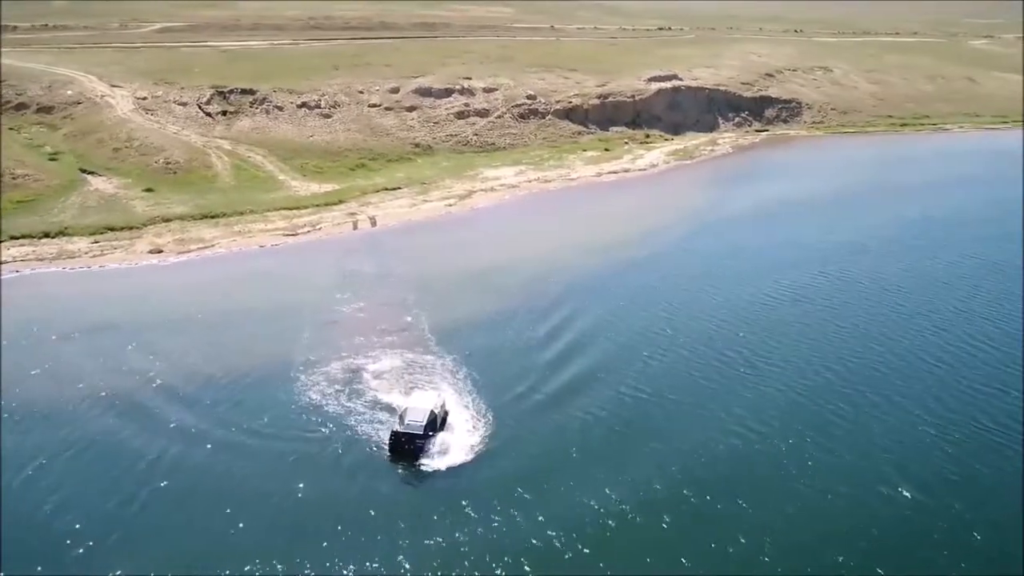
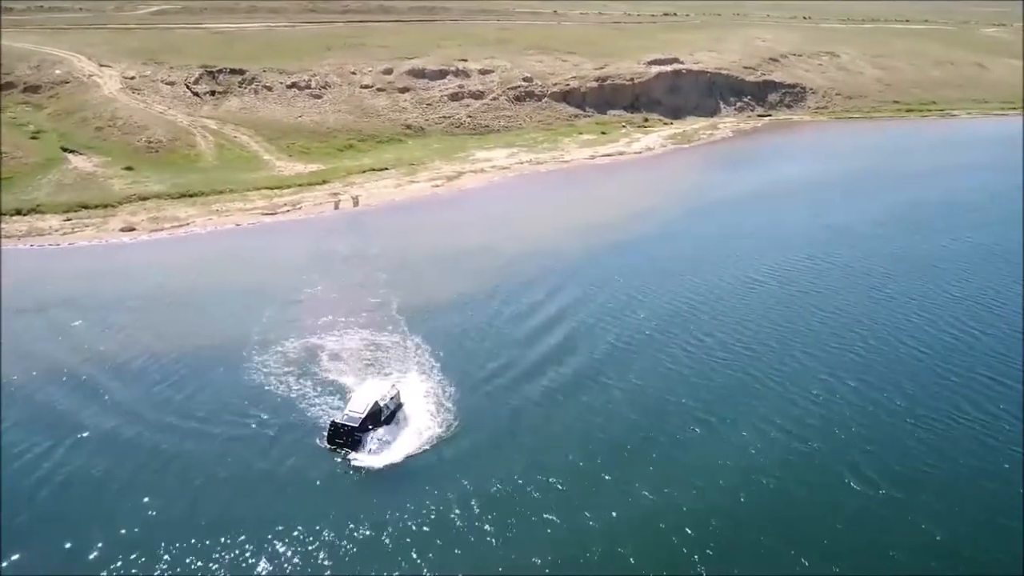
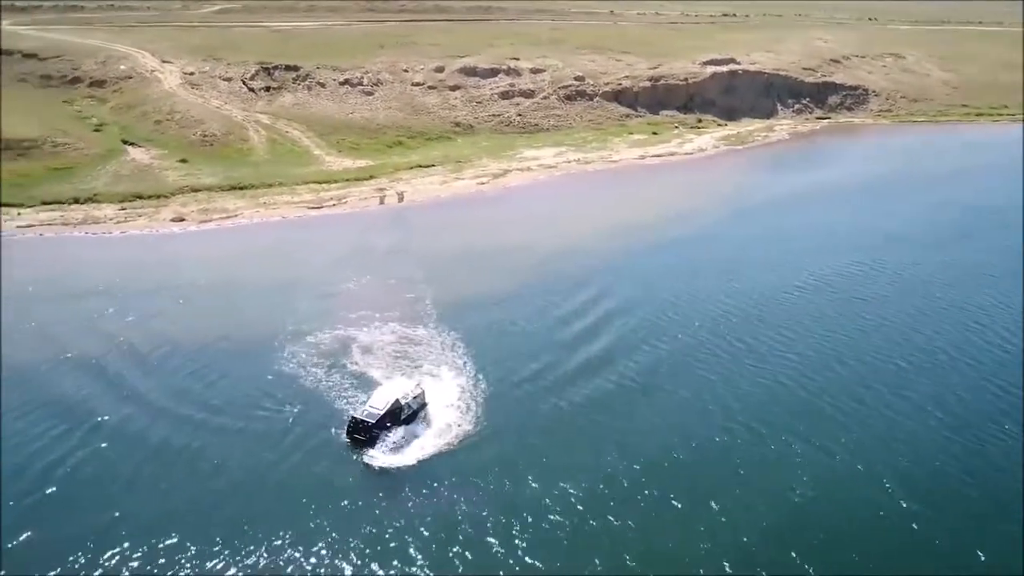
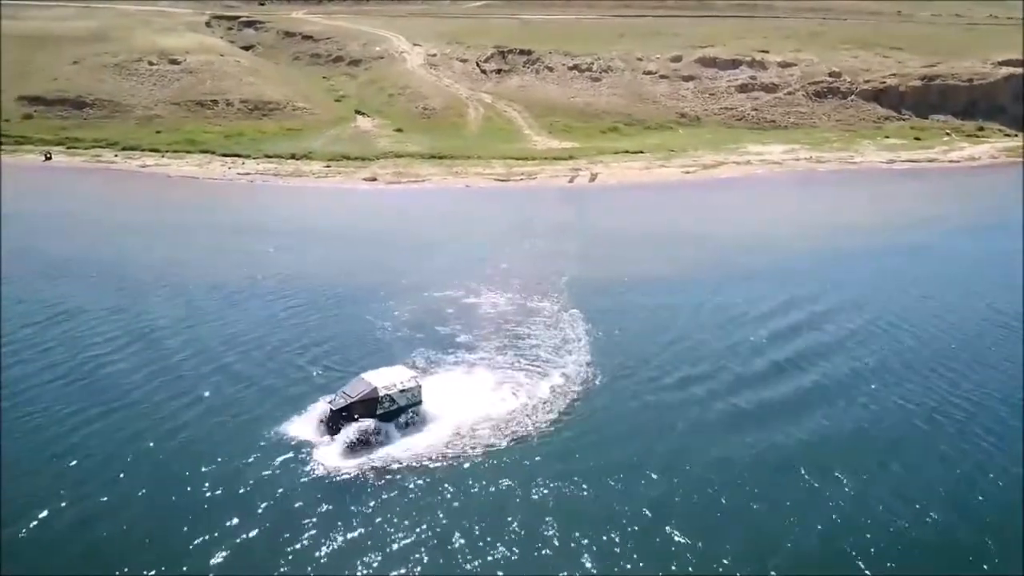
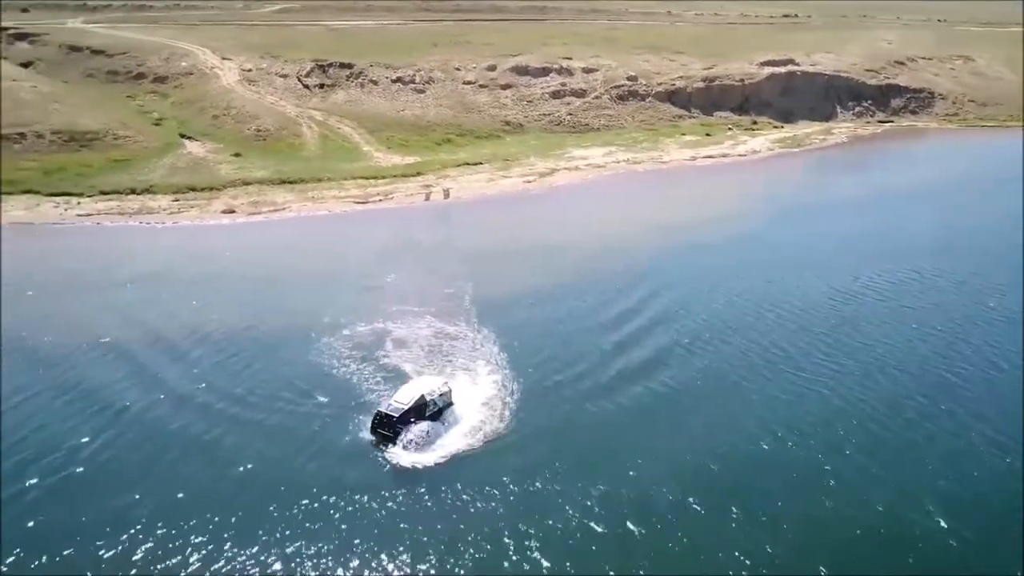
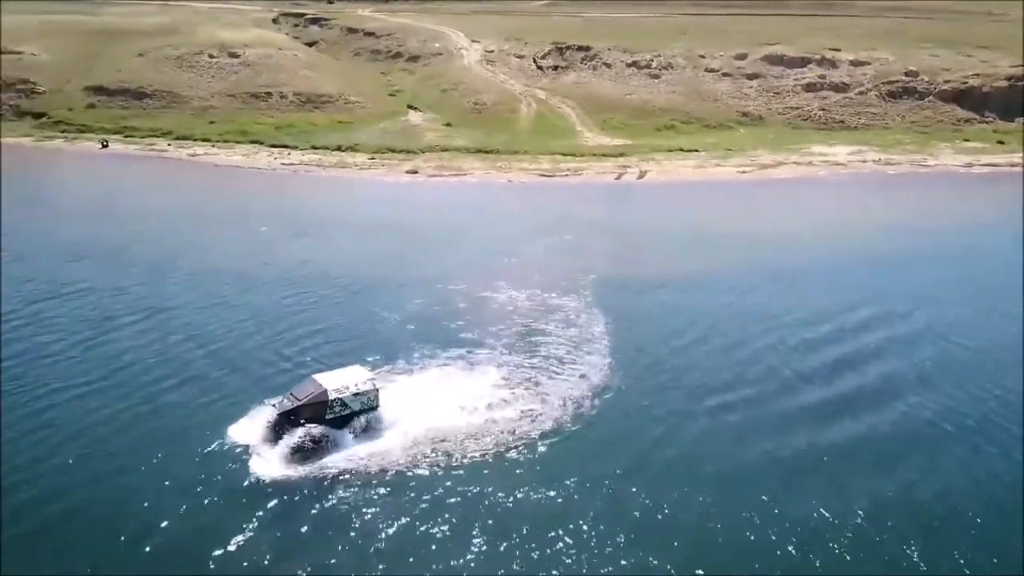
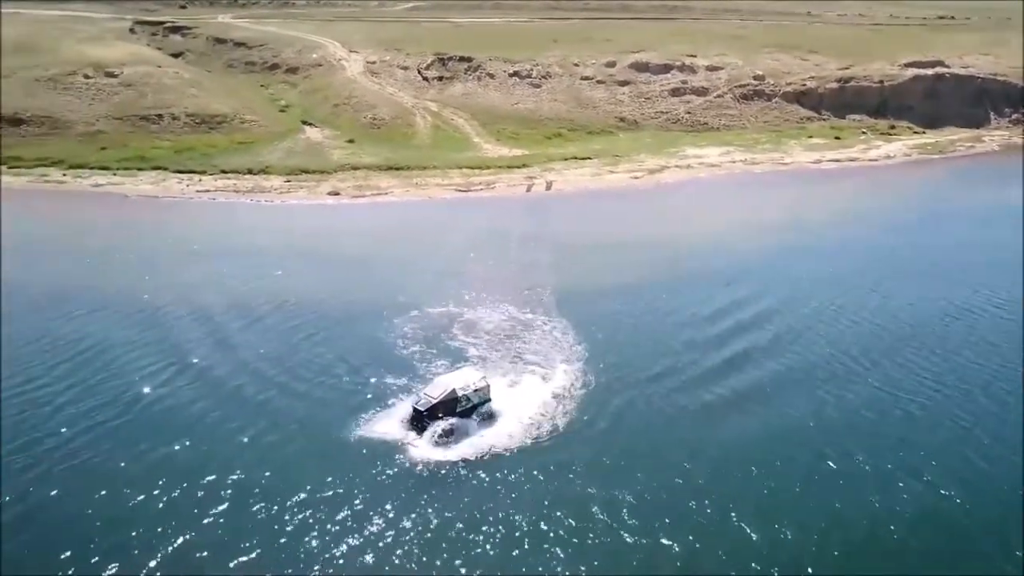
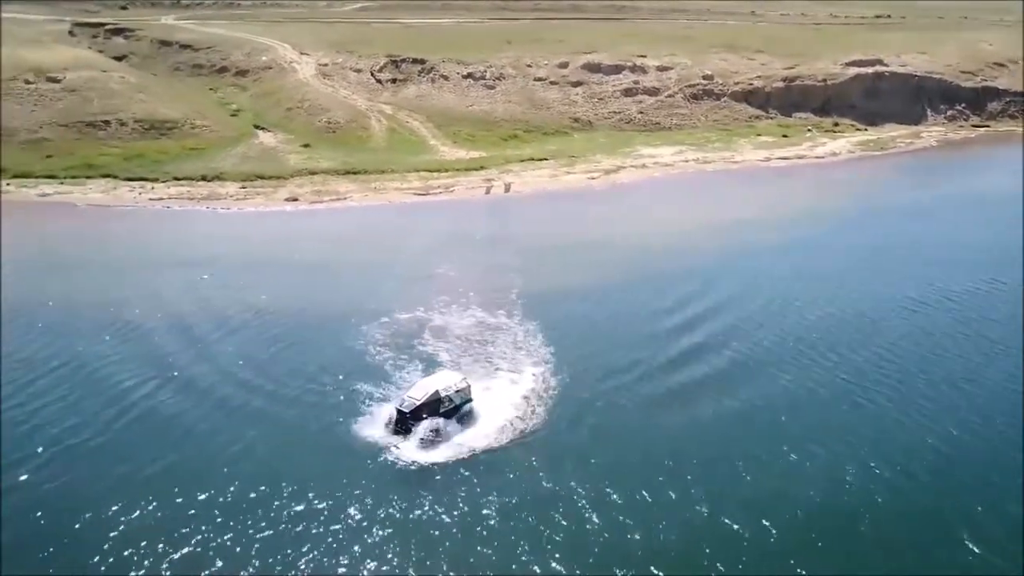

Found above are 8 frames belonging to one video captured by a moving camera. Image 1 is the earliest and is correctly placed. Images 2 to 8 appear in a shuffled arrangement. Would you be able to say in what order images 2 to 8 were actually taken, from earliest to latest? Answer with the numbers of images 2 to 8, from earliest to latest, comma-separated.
2, 3, 5, 8, 7, 4, 6
